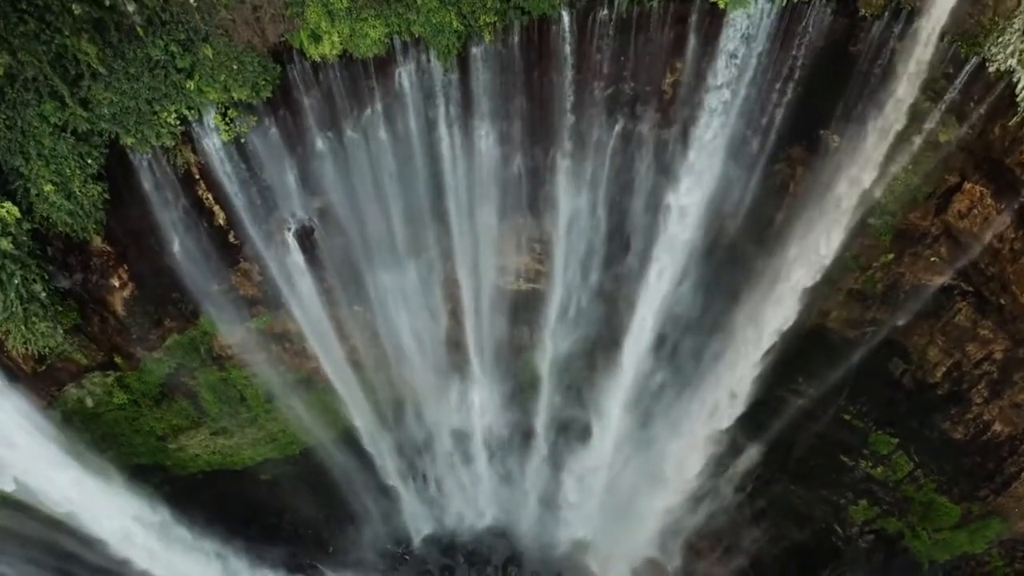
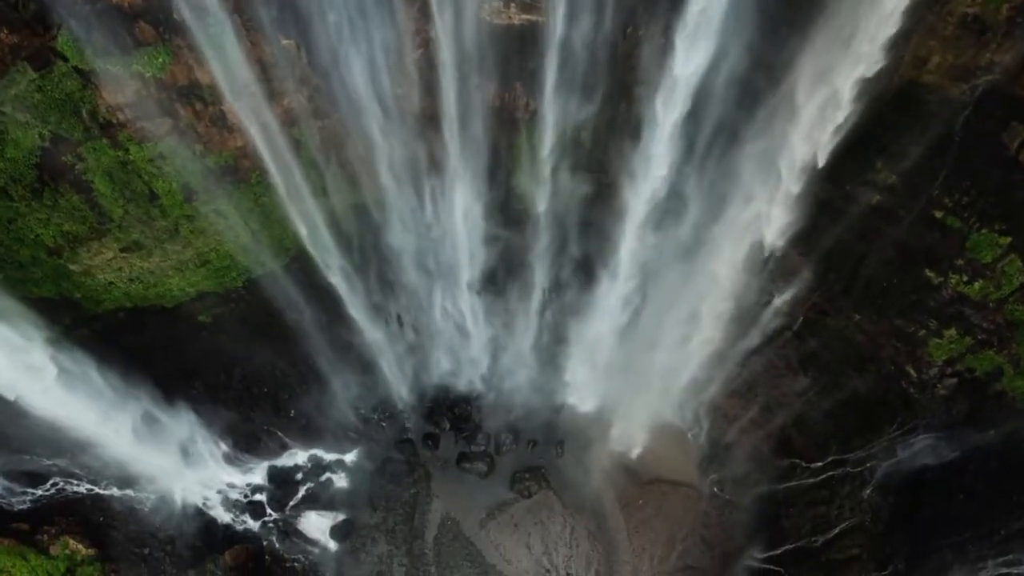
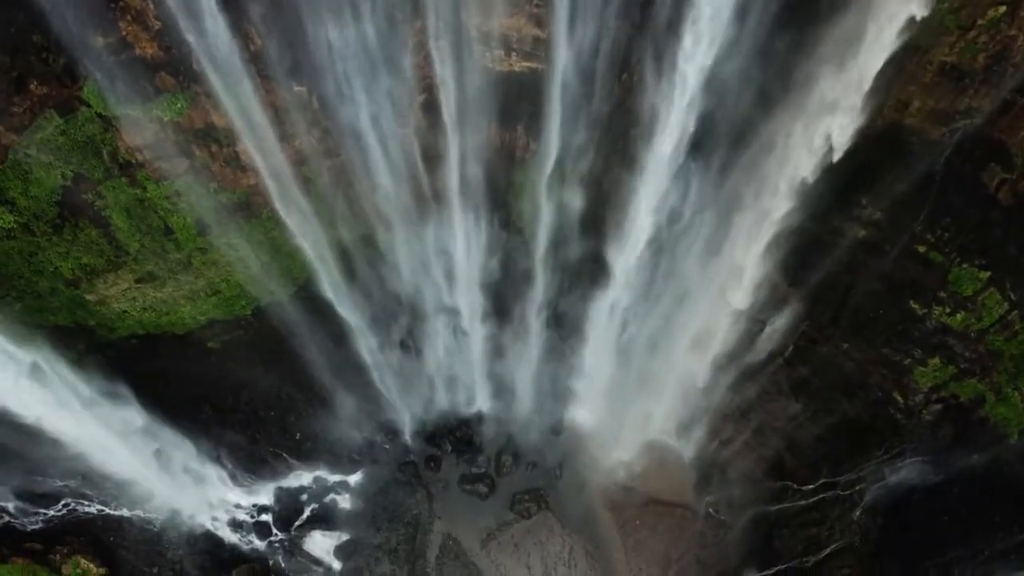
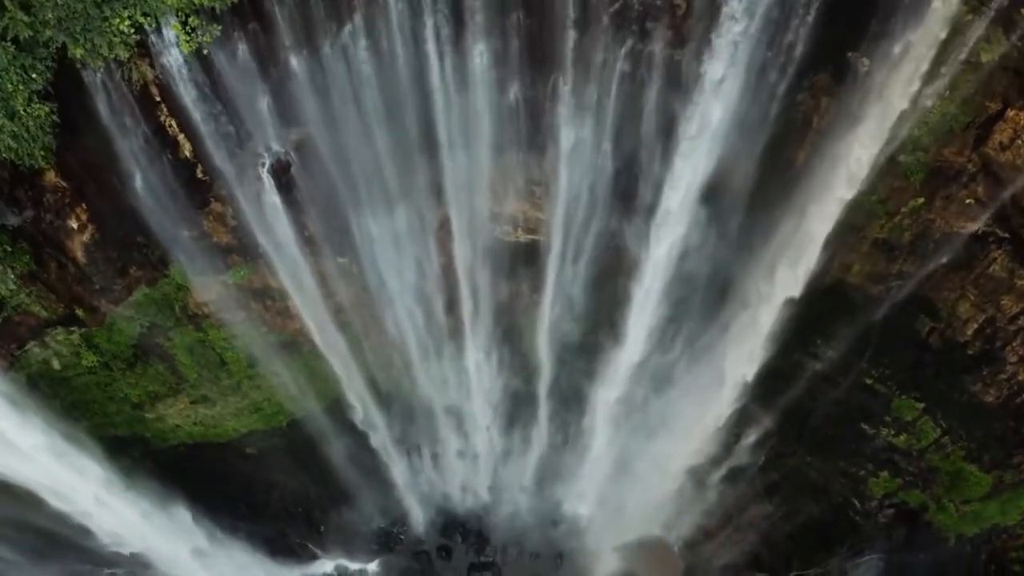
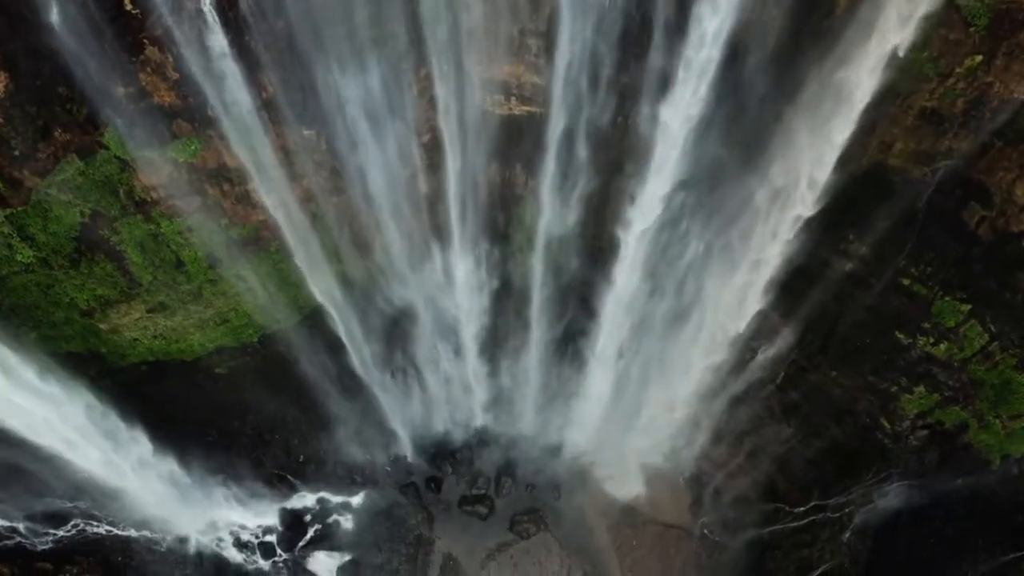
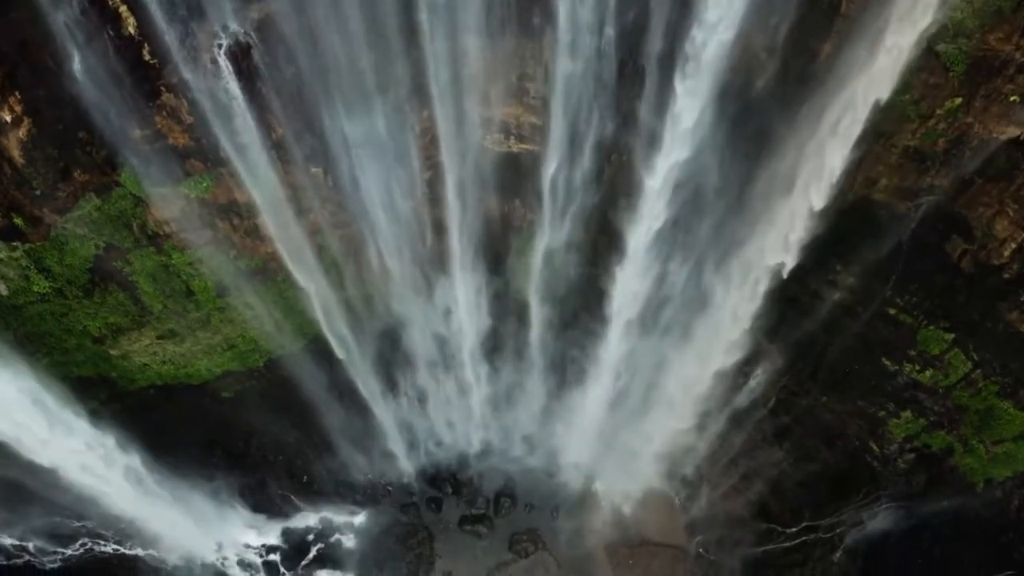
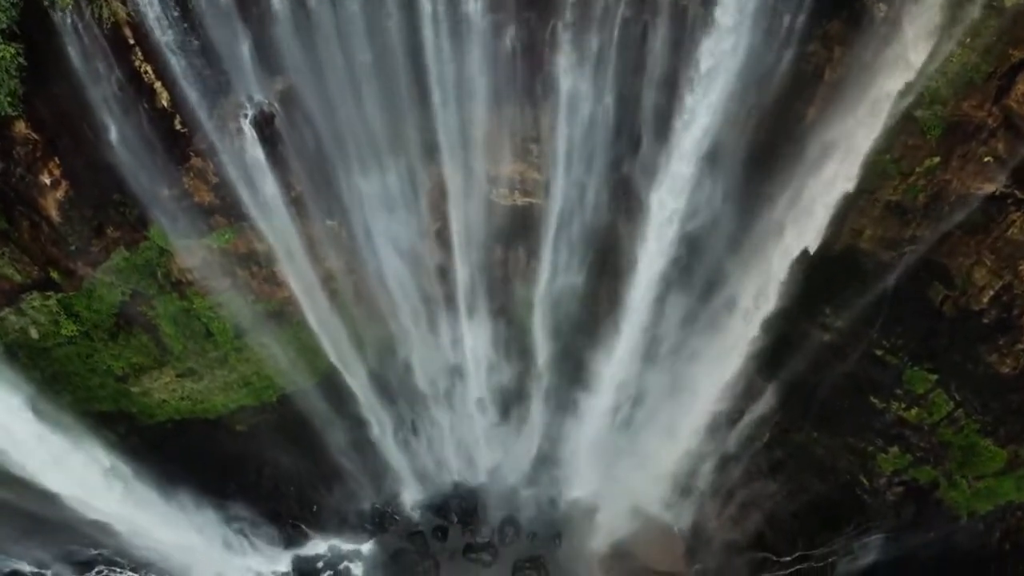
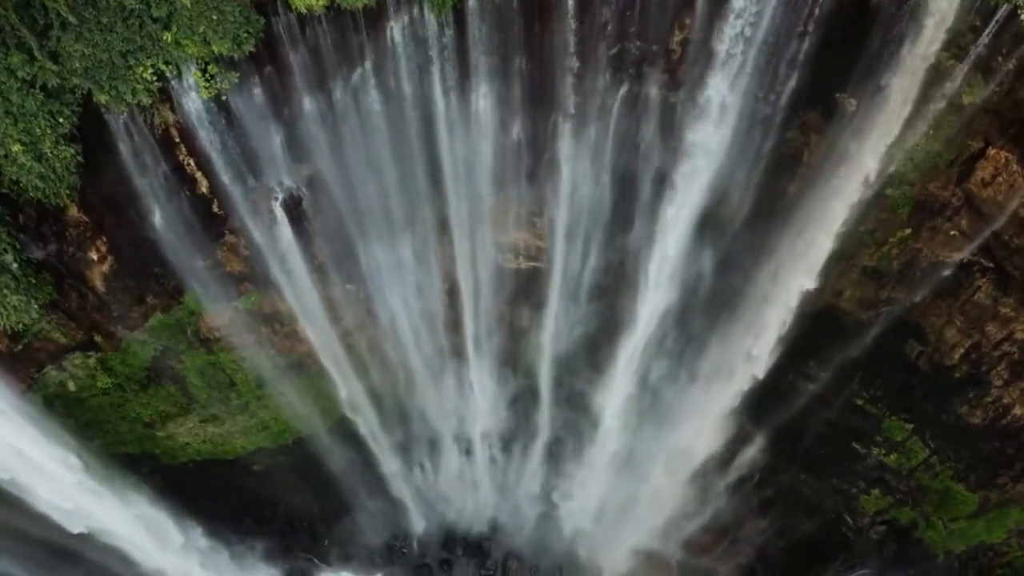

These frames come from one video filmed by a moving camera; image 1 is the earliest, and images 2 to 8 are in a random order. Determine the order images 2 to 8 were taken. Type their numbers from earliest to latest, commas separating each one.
8, 4, 7, 6, 5, 3, 2
